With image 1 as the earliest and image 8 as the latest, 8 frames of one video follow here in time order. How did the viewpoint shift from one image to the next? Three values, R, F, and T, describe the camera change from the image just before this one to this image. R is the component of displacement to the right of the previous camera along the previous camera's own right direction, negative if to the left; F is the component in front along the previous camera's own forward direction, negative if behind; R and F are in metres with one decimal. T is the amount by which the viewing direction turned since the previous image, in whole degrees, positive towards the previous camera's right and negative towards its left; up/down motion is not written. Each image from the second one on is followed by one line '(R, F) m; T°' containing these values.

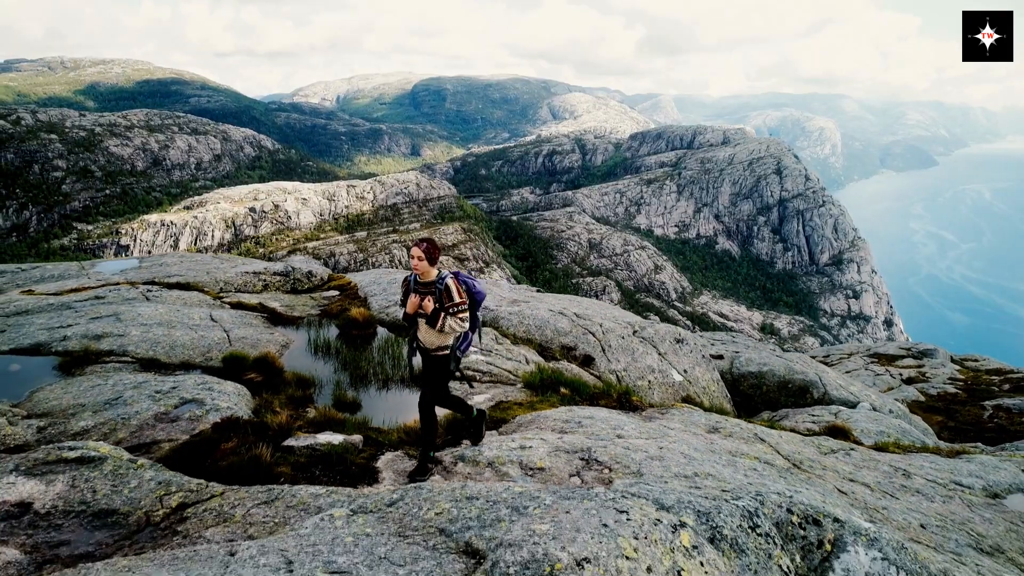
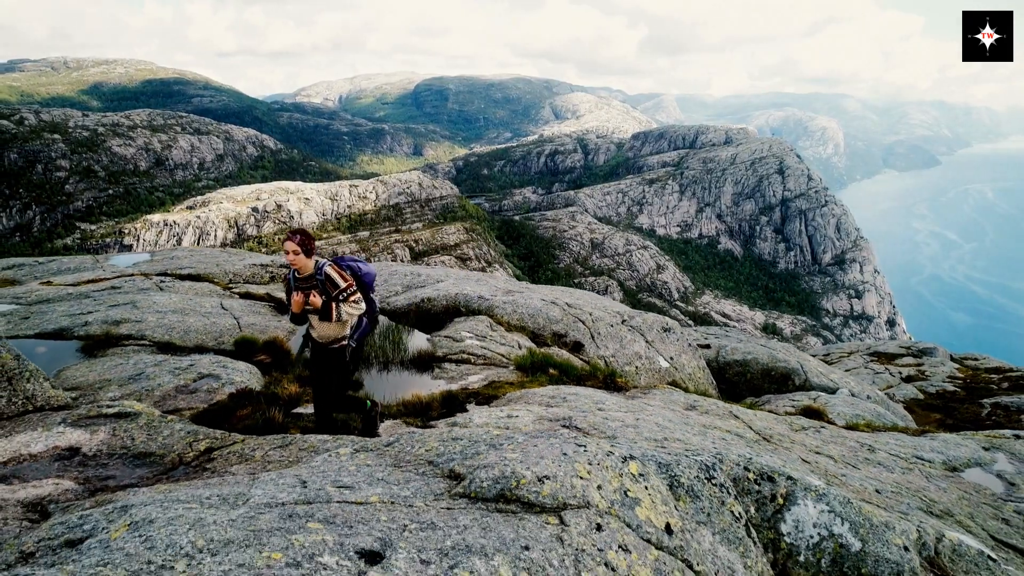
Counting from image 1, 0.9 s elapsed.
(+0.3, -1.3) m; 0°
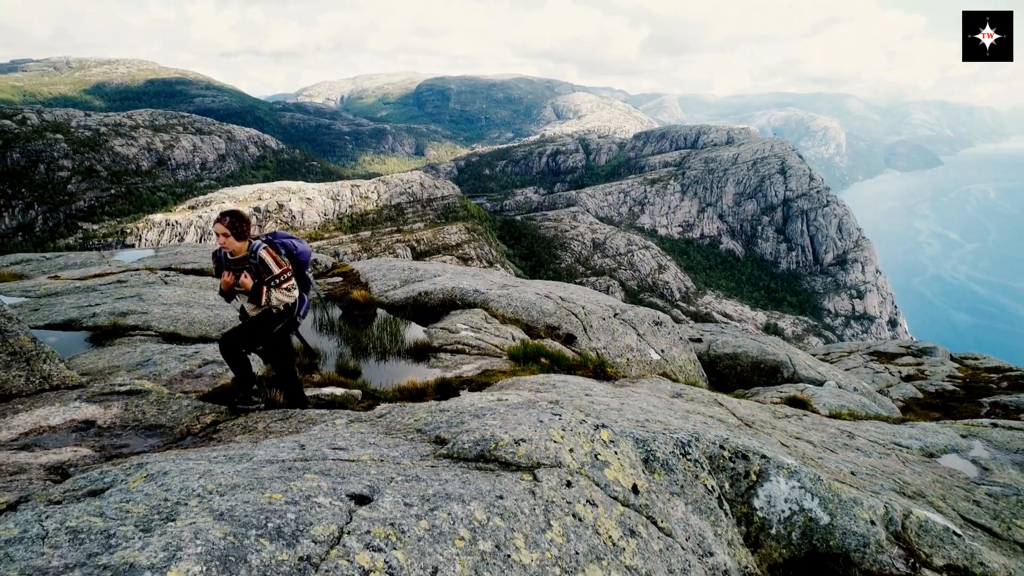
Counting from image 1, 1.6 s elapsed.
(+0.2, -0.7) m; 0°
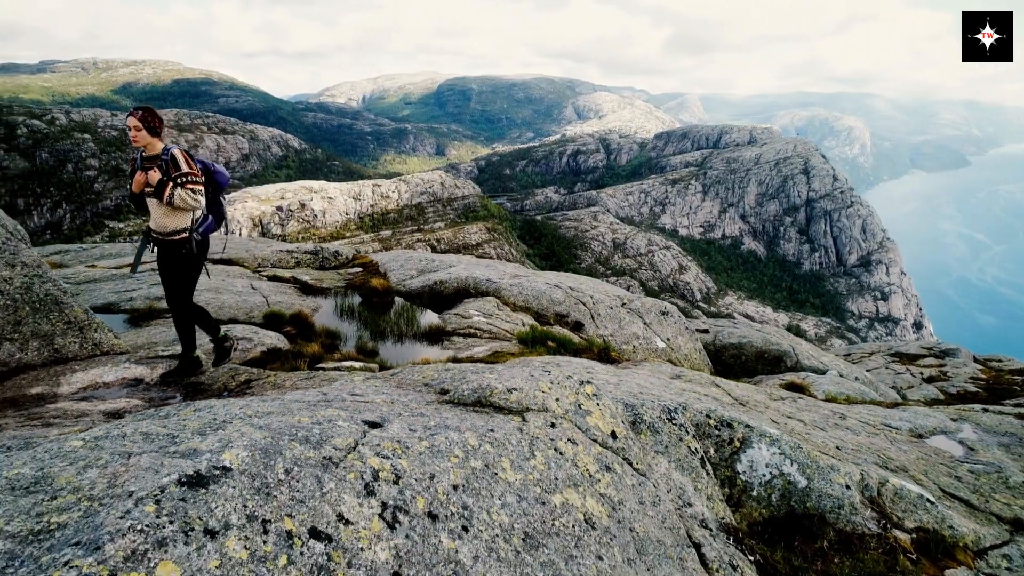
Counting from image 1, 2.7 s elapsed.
(+0.3, -1.2) m; -1°
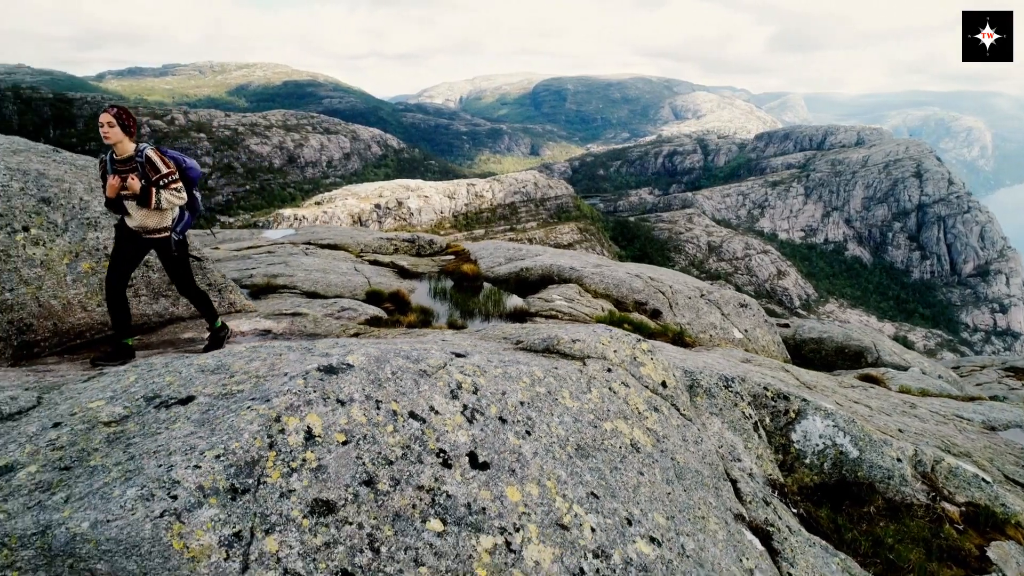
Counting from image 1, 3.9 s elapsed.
(+0.3, -1.6) m; -7°
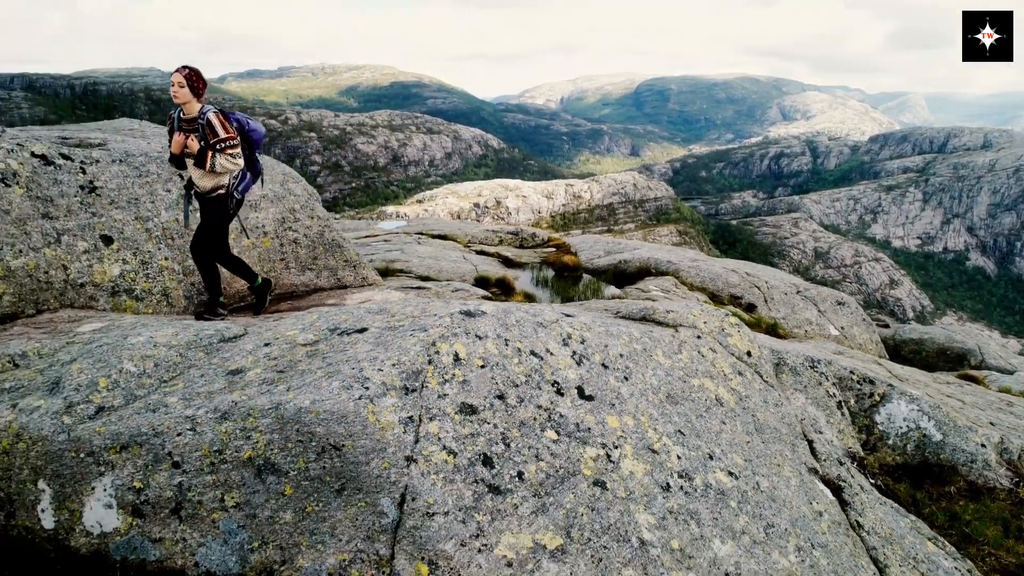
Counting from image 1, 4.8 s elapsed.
(-0.1, -1.6) m; -7°
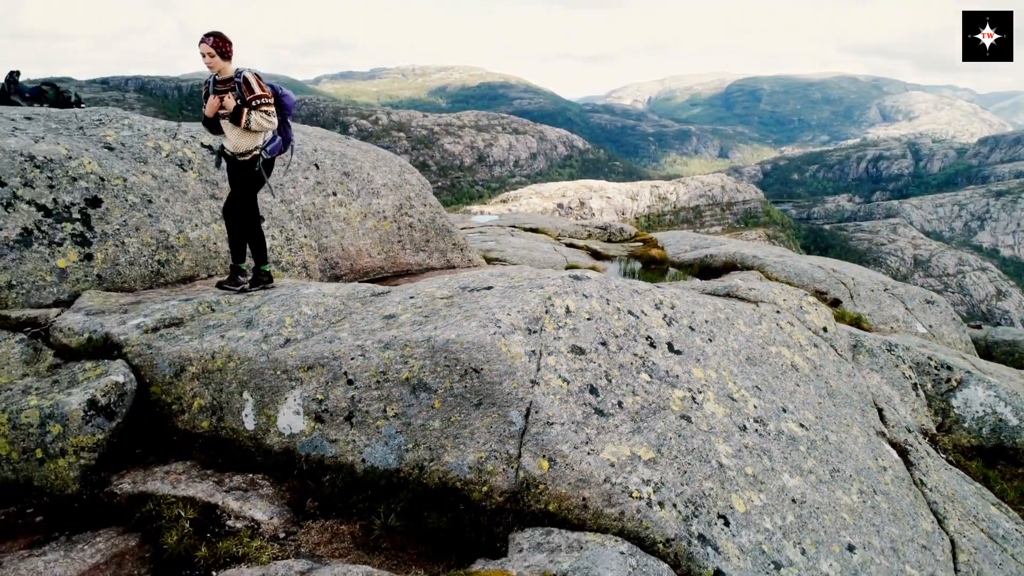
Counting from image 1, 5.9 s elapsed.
(-0.2, -1.6) m; -6°
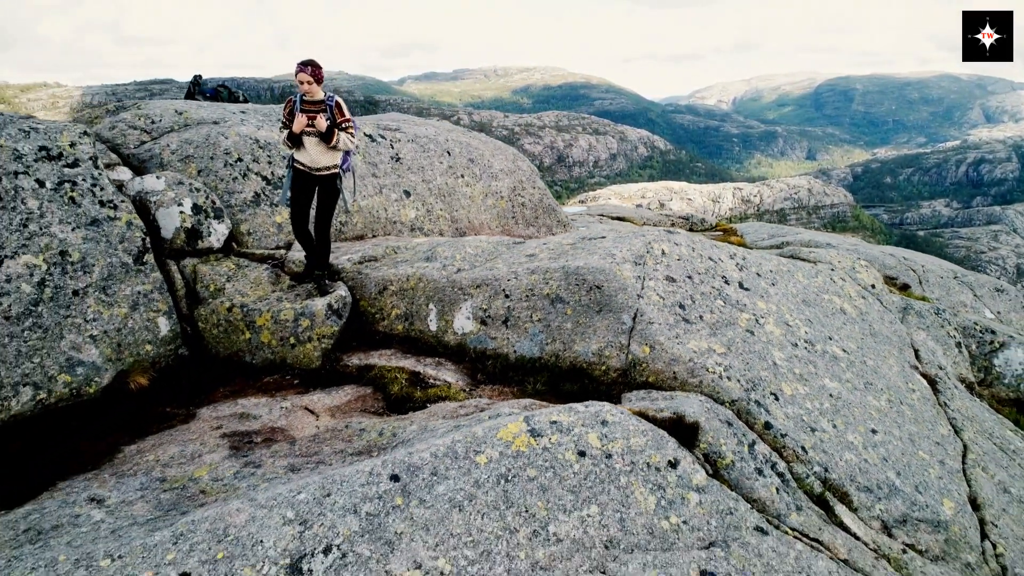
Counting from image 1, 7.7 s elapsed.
(-0.5, -3.4) m; -6°
